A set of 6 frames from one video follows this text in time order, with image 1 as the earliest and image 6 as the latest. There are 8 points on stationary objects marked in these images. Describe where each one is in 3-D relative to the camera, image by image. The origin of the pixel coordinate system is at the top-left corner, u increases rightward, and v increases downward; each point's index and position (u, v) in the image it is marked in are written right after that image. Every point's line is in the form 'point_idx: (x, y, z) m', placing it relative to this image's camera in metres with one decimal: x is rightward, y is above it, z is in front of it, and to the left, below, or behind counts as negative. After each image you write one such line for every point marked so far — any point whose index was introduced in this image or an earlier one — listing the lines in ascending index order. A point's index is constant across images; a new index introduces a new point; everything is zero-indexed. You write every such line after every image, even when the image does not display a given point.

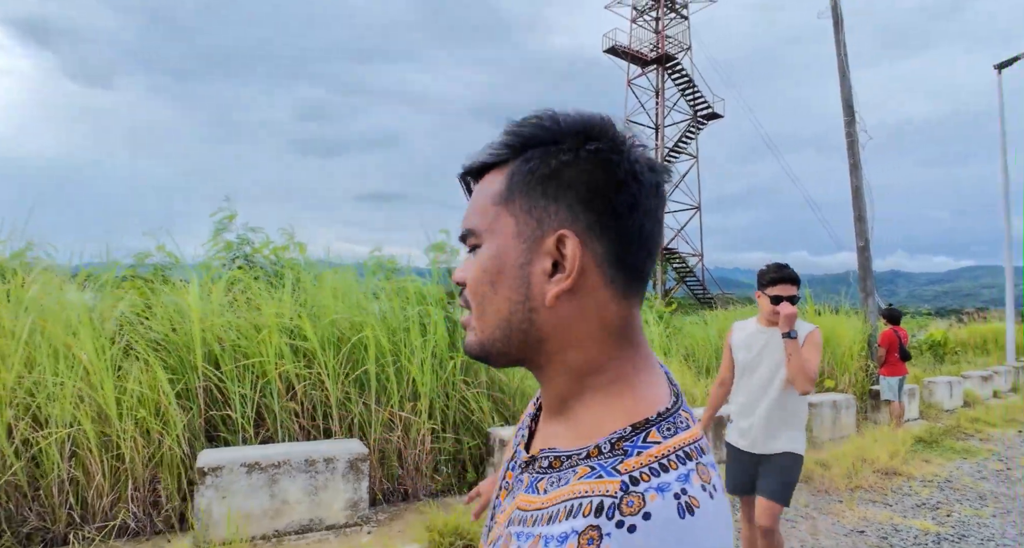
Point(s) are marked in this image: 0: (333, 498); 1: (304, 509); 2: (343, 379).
0: (-1.1, -1.4, +3.3) m
1: (-1.2, -1.4, +3.2) m
2: (-1.2, -0.7, +3.8) m
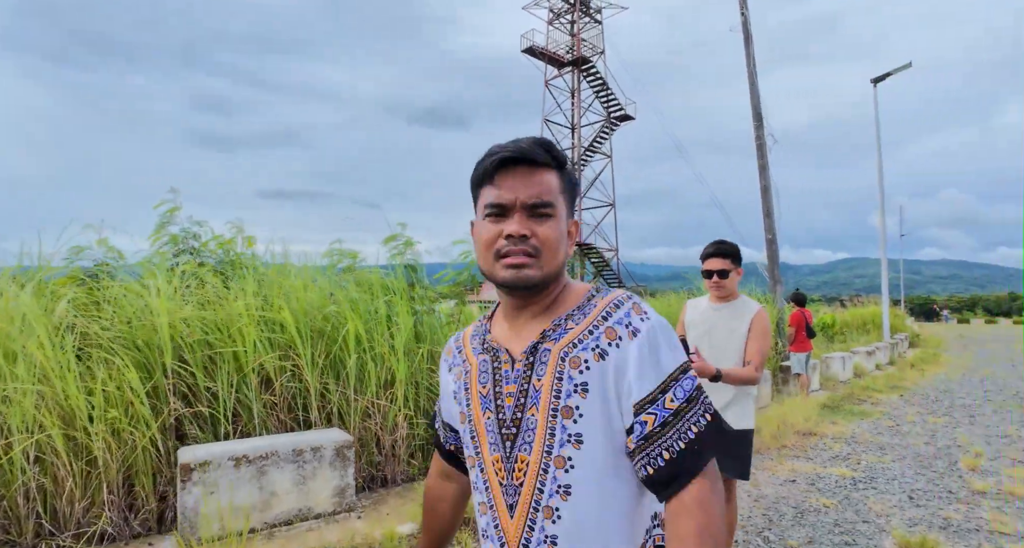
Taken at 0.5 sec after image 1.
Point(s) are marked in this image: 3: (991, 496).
0: (-1.2, -1.3, +3.3) m
1: (-1.3, -1.3, +3.2) m
2: (-1.3, -0.7, +3.8) m
3: (+3.7, -1.7, +4.1) m
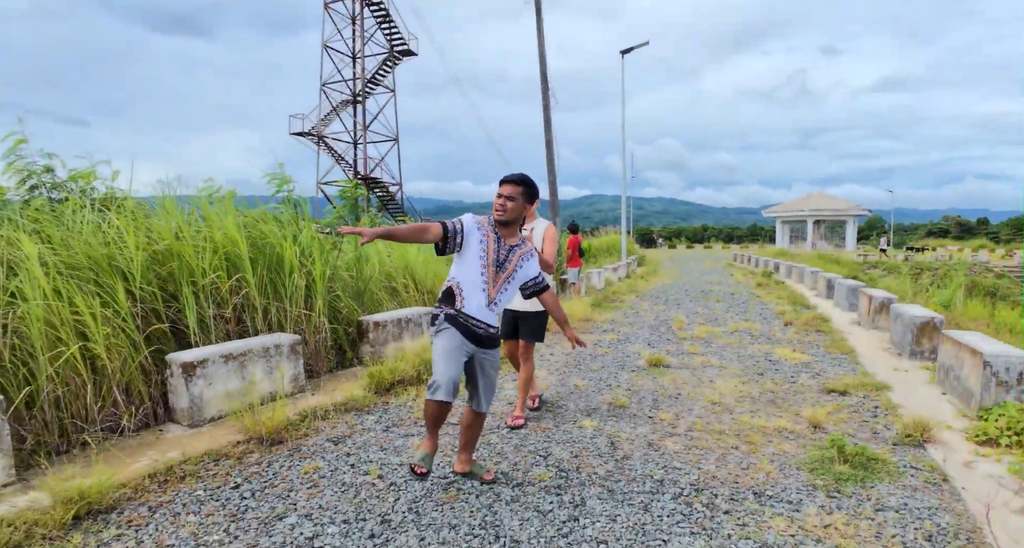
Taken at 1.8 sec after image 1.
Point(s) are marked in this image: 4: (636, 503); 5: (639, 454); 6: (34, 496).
0: (-1.8, -0.8, +4.3) m
1: (-1.9, -0.9, +4.1) m
2: (-2.2, -0.1, +4.6) m
3: (+2.3, -0.9, +7.0) m
4: (+0.6, -1.1, +2.7) m
5: (+0.8, -1.1, +3.3) m
6: (-2.4, -1.1, +2.6) m
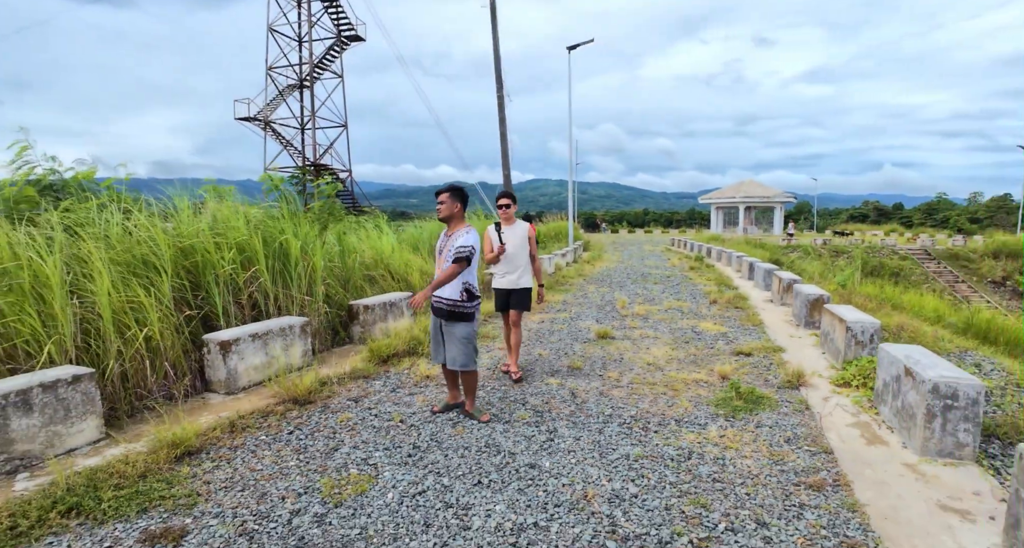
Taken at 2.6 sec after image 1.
0: (-2.1, -0.7, +5.0) m
1: (-2.1, -0.8, +4.9) m
2: (-2.4, 0.0, +5.3) m
3: (+1.8, -0.7, +8.2) m
4: (+0.6, -1.1, +3.7) m
5: (+0.7, -1.0, +4.3) m
6: (-2.4, -1.1, +3.4) m
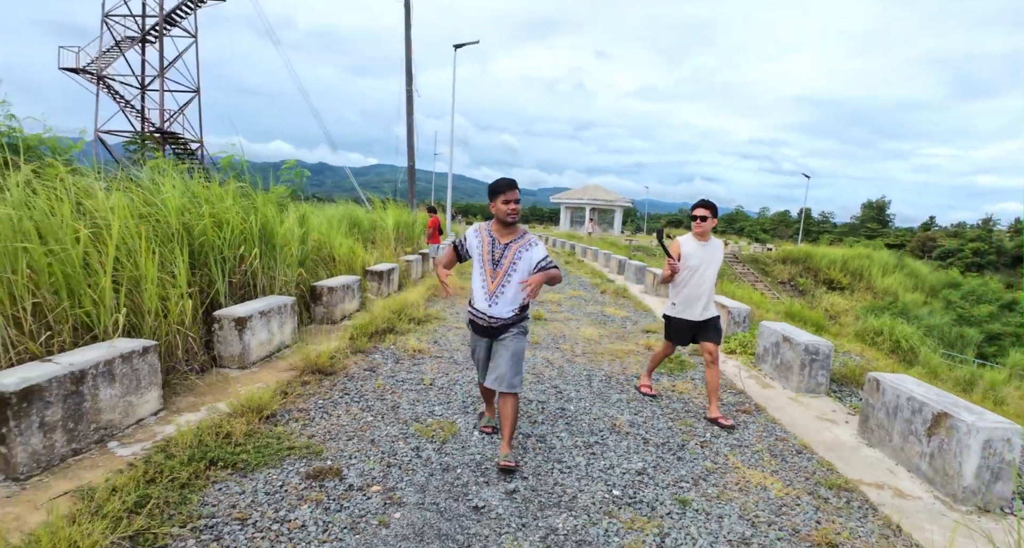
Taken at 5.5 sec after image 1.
0: (-2.2, -0.5, +5.3) m
1: (-2.2, -0.6, +5.1) m
2: (-2.6, +0.2, +5.4) m
3: (+0.6, -0.5, +9.4) m
4: (+0.7, -1.0, +4.8) m
5: (+0.6, -0.9, +5.4) m
6: (-2.1, -0.9, +3.6) m
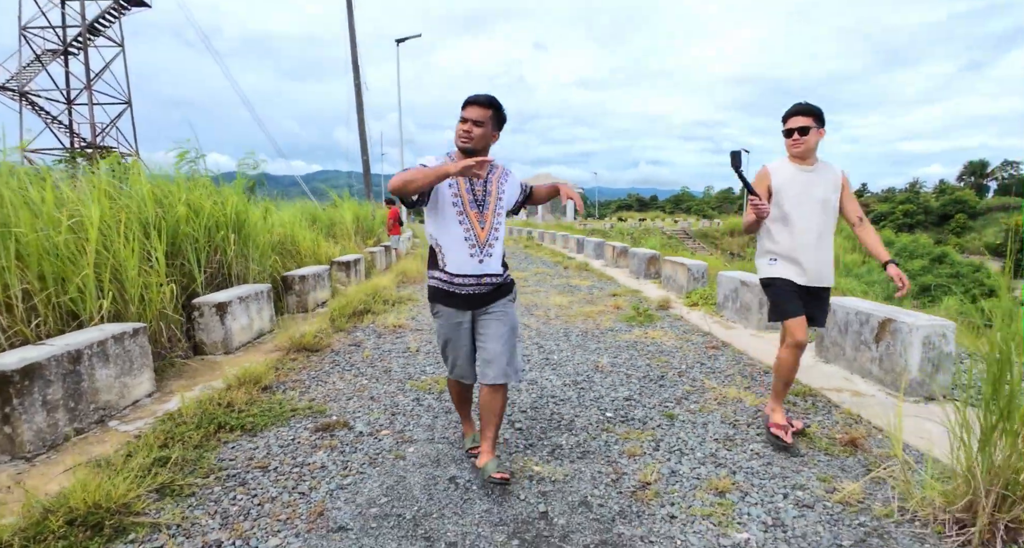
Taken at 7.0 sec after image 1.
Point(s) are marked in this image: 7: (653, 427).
0: (-2.5, -0.4, +5.3) m
1: (-2.4, -0.5, +5.2) m
2: (-2.9, +0.3, +5.4) m
3: (0.0, -0.1, +9.6) m
4: (+0.5, -0.6, +5.0) m
5: (+0.4, -0.6, +5.7) m
6: (-2.1, -0.8, +3.6) m
7: (+0.8, -0.9, +3.0) m
